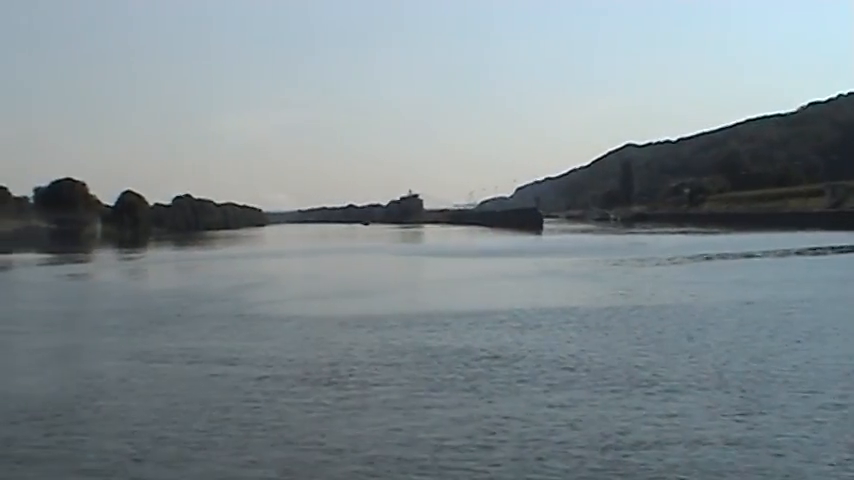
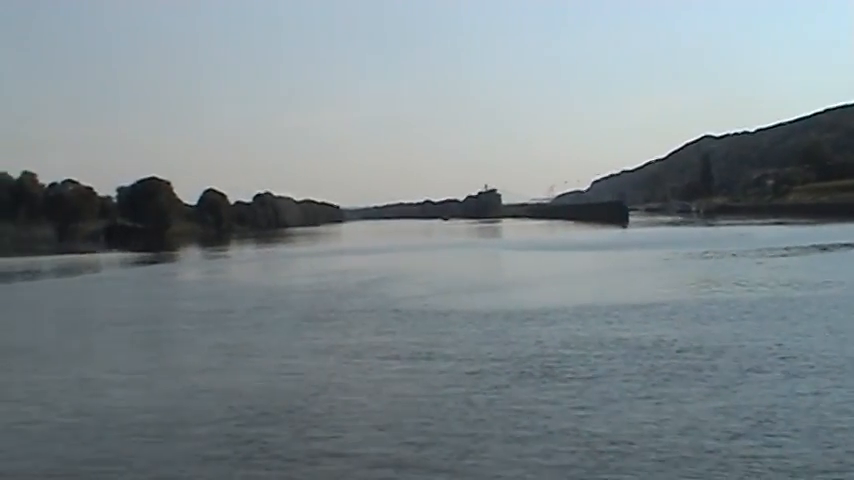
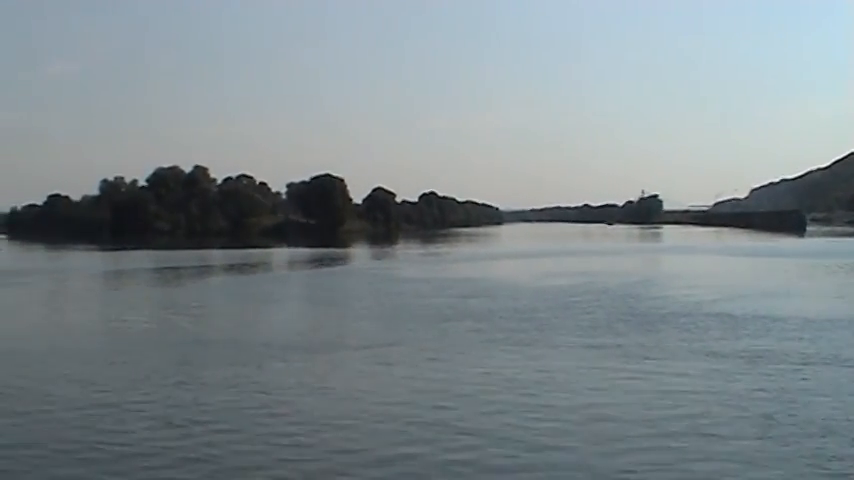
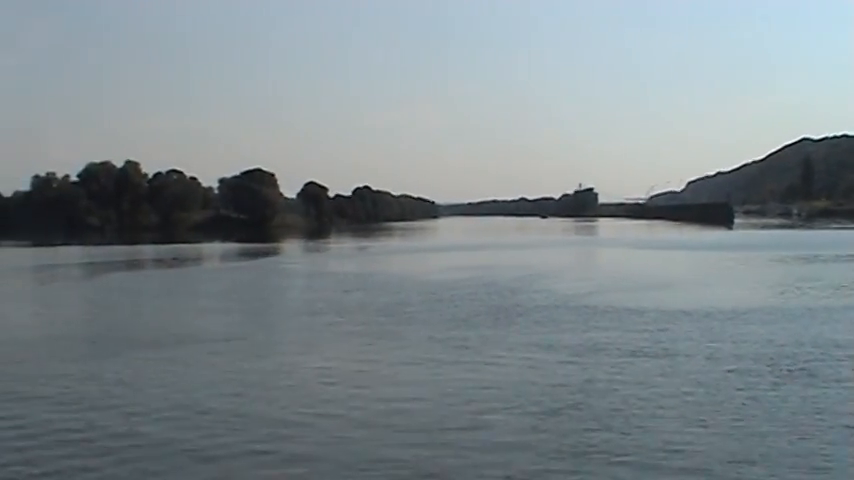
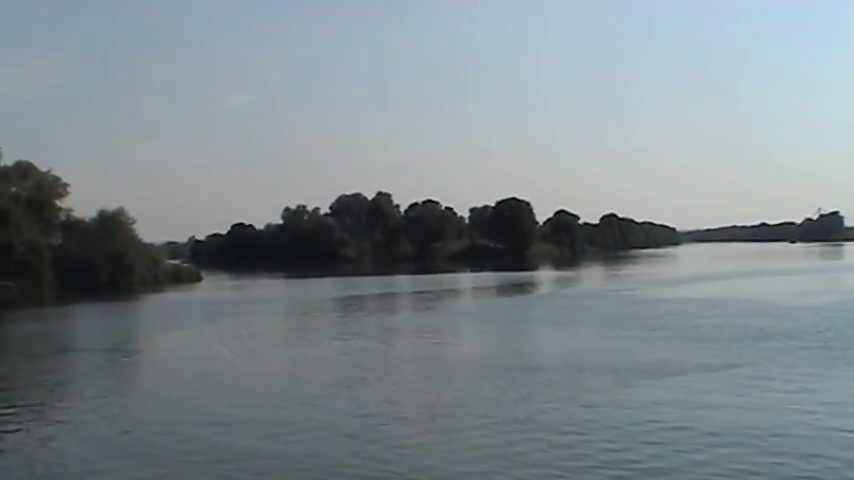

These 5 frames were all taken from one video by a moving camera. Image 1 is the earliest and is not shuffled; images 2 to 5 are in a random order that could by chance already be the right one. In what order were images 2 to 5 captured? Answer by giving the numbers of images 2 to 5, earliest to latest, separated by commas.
2, 4, 3, 5
